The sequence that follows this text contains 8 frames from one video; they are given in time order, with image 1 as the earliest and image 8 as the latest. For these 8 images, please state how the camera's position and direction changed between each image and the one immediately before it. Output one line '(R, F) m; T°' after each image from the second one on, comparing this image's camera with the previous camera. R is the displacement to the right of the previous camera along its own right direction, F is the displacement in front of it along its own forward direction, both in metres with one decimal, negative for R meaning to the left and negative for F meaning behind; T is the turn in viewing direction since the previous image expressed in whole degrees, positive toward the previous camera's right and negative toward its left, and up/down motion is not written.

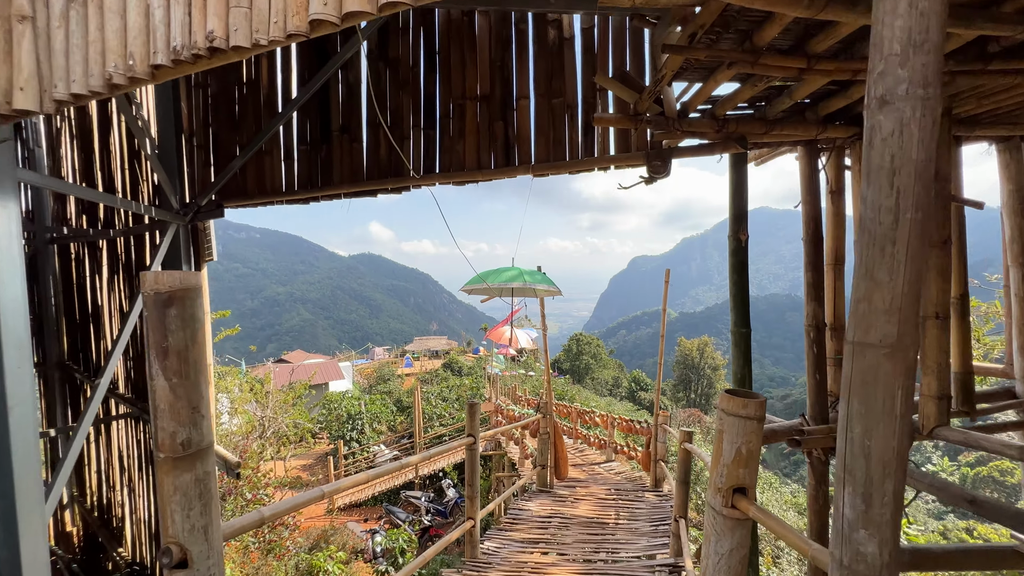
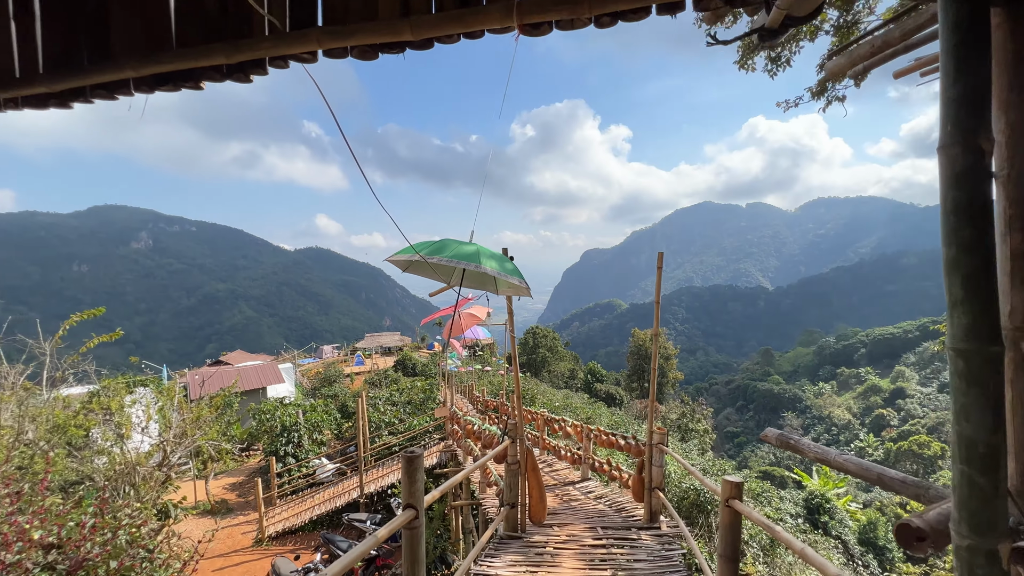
(0.0, +0.9) m; +6°
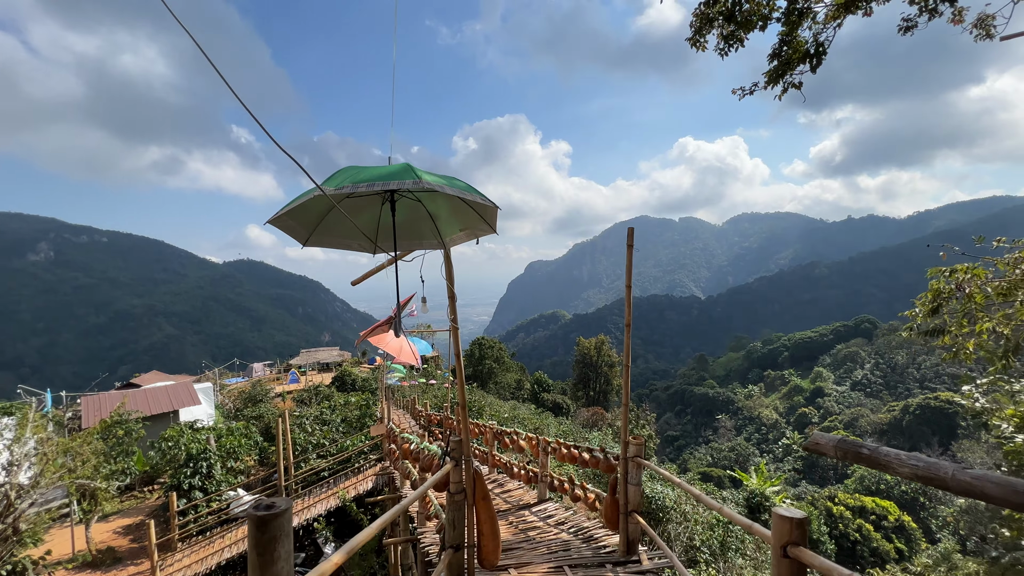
(0.0, +0.6) m; +7°
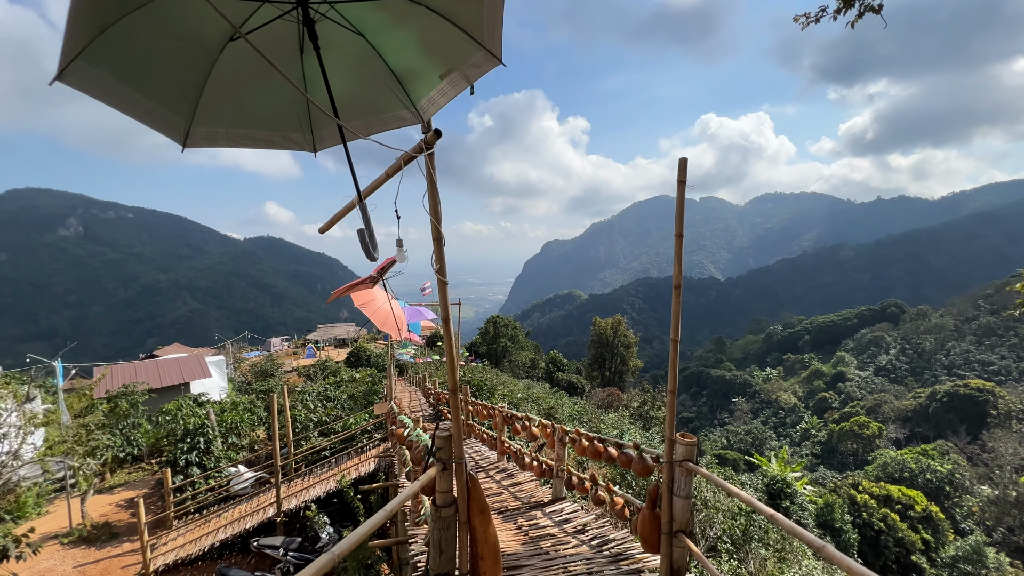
(0.0, +0.7) m; -2°
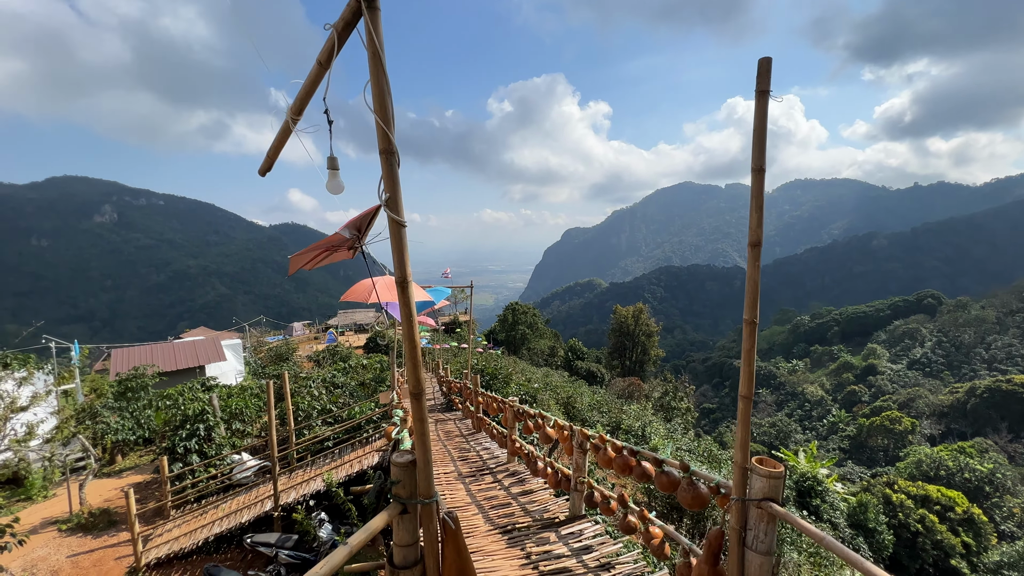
(+0.1, +0.7) m; -3°
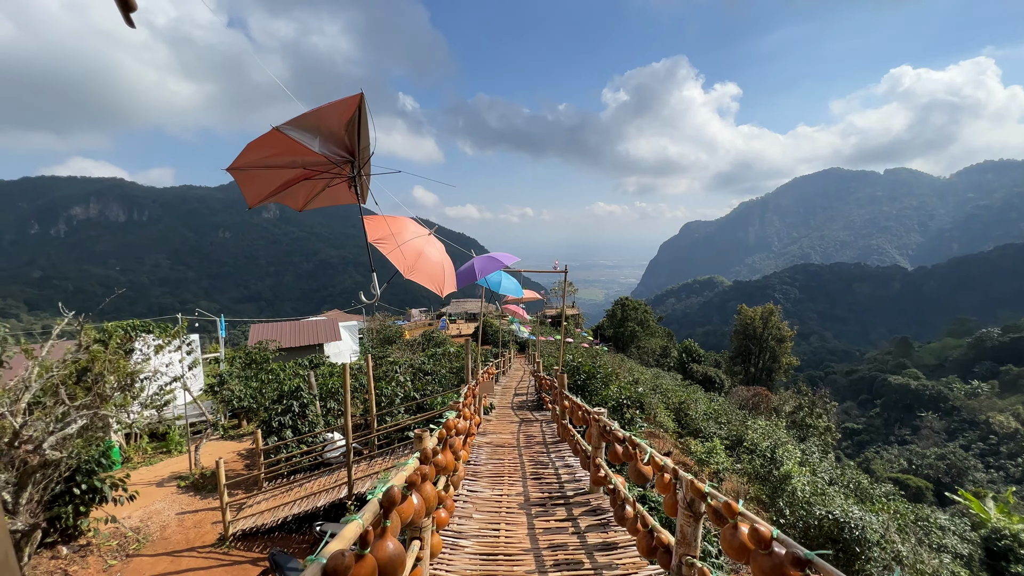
(+0.2, +1.0) m; -15°
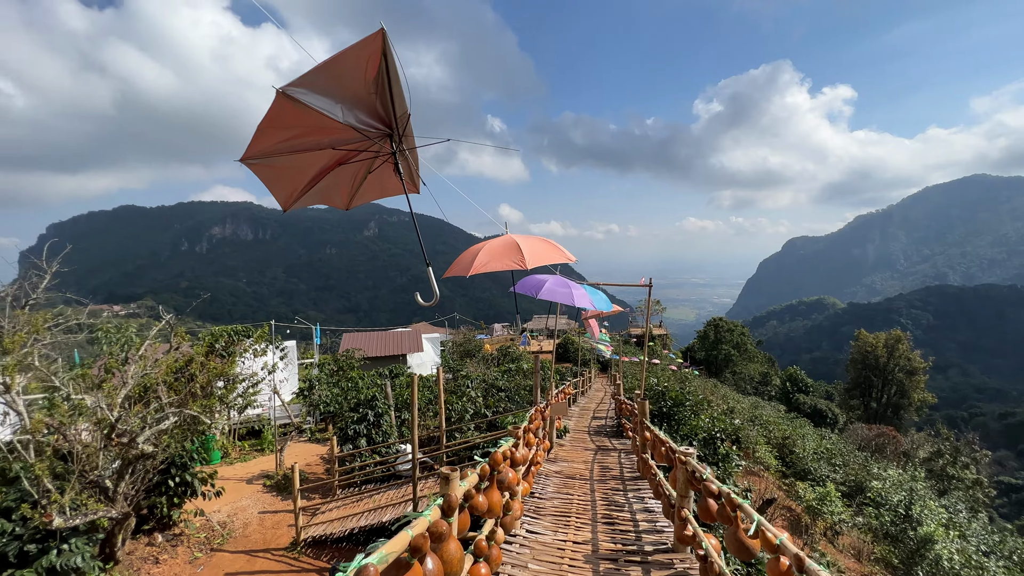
(+0.1, +0.5) m; -11°
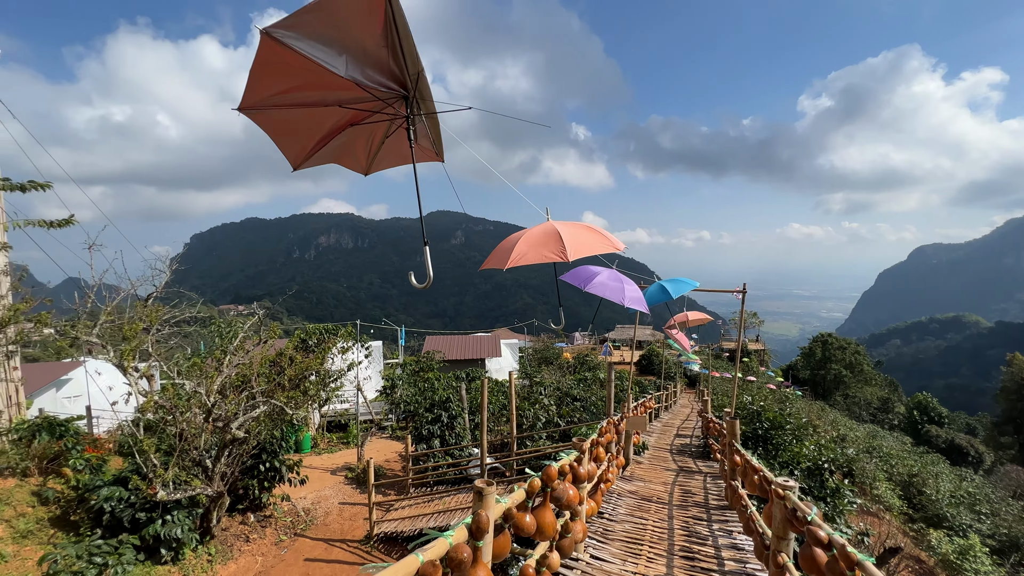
(+0.1, +0.3) m; -11°
